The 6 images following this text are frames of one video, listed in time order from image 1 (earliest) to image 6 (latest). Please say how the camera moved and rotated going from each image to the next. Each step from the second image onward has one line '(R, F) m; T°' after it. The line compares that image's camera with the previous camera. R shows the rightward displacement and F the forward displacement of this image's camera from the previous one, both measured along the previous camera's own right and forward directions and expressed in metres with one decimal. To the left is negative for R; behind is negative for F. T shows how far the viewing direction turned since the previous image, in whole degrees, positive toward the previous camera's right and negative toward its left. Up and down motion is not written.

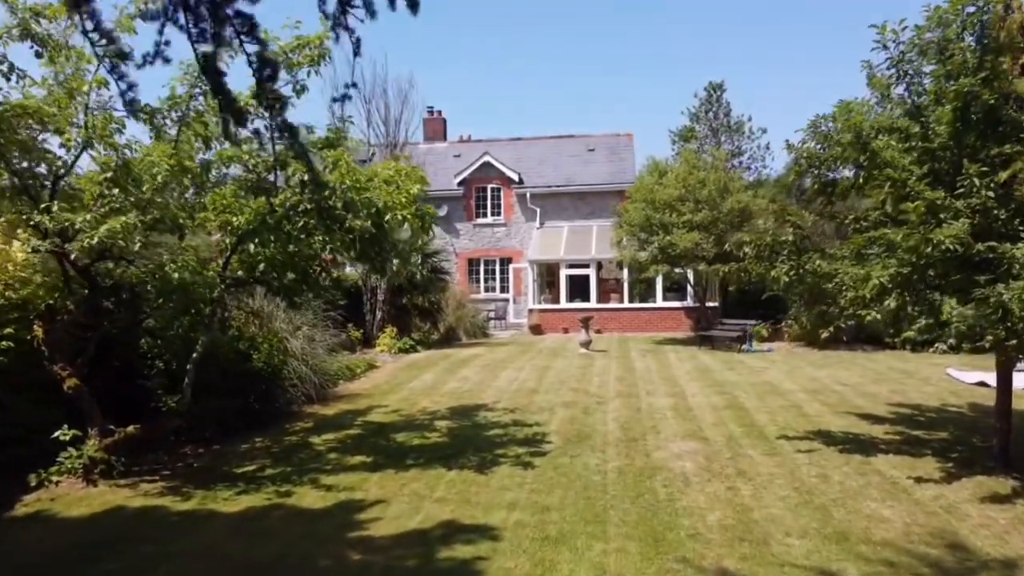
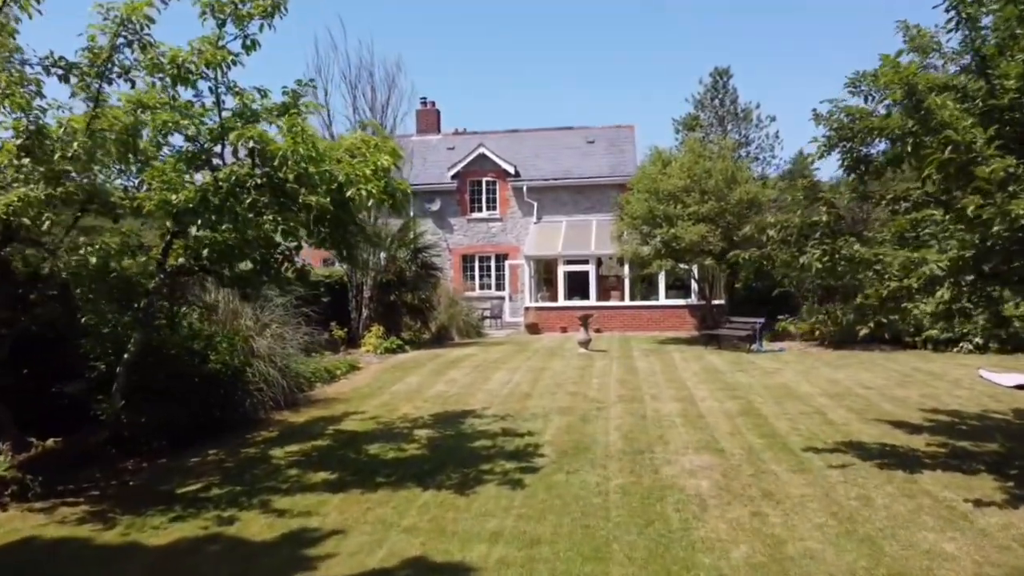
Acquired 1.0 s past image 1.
(+0.3, +1.4) m; 0°
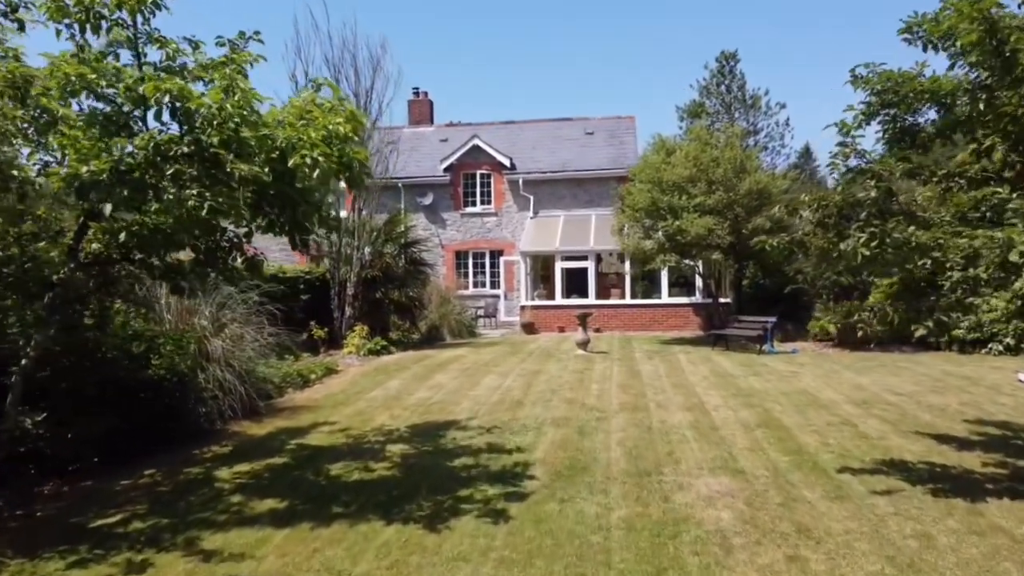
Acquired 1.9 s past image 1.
(+0.3, +1.5) m; 0°
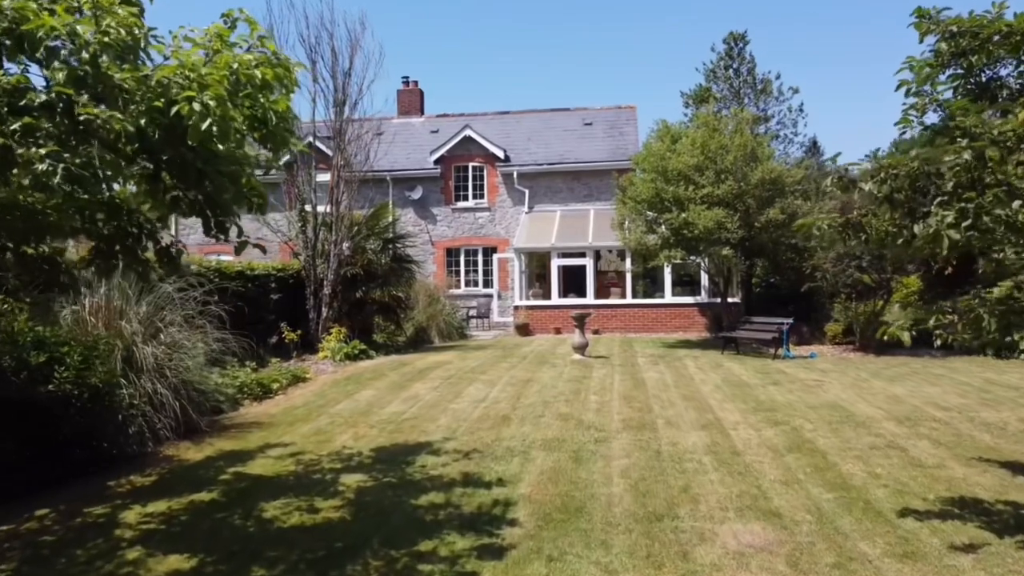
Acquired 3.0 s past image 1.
(+0.4, +1.7) m; 0°
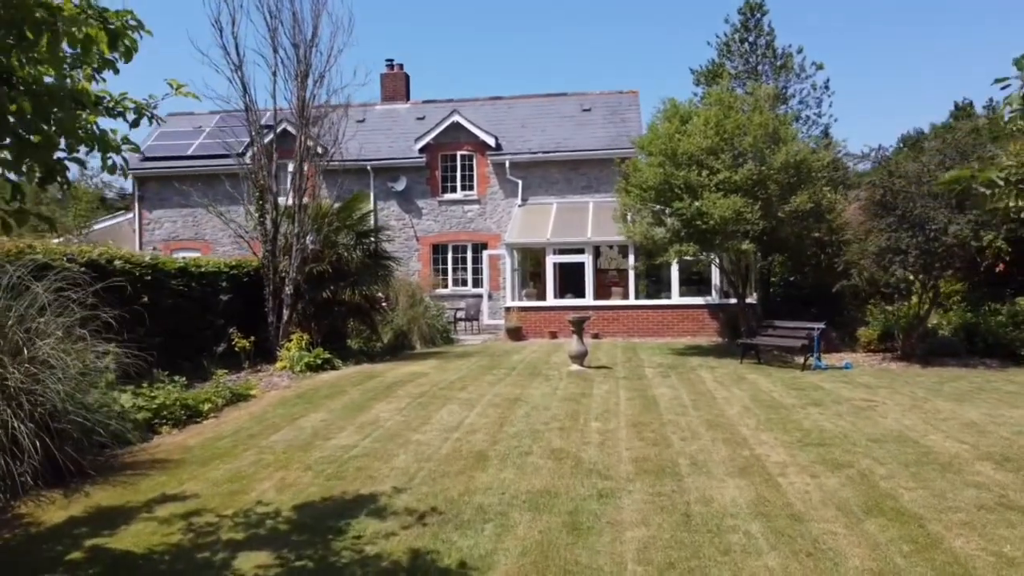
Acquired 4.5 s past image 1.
(+0.5, +2.4) m; 0°
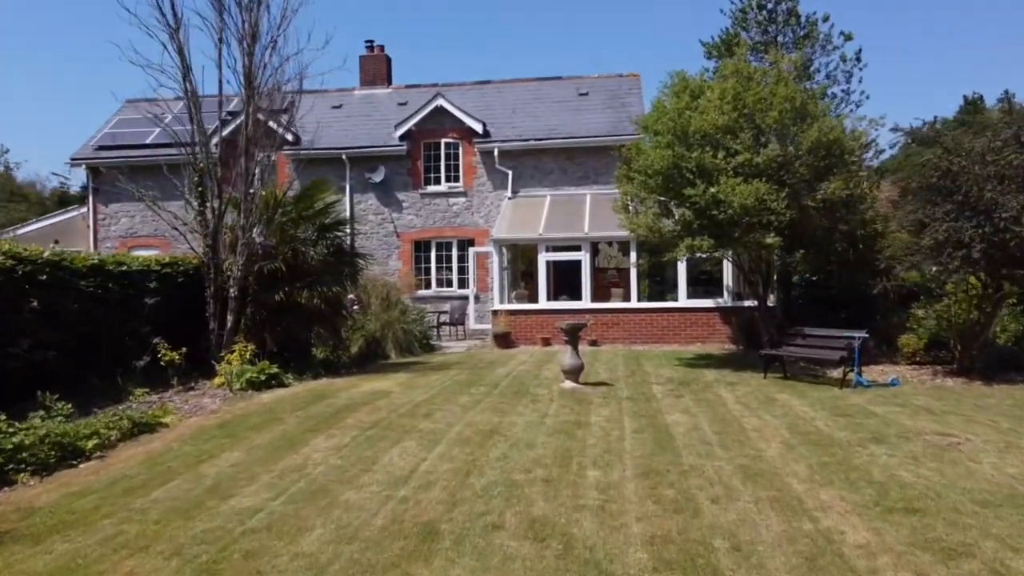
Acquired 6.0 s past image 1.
(+0.6, +2.5) m; 0°
